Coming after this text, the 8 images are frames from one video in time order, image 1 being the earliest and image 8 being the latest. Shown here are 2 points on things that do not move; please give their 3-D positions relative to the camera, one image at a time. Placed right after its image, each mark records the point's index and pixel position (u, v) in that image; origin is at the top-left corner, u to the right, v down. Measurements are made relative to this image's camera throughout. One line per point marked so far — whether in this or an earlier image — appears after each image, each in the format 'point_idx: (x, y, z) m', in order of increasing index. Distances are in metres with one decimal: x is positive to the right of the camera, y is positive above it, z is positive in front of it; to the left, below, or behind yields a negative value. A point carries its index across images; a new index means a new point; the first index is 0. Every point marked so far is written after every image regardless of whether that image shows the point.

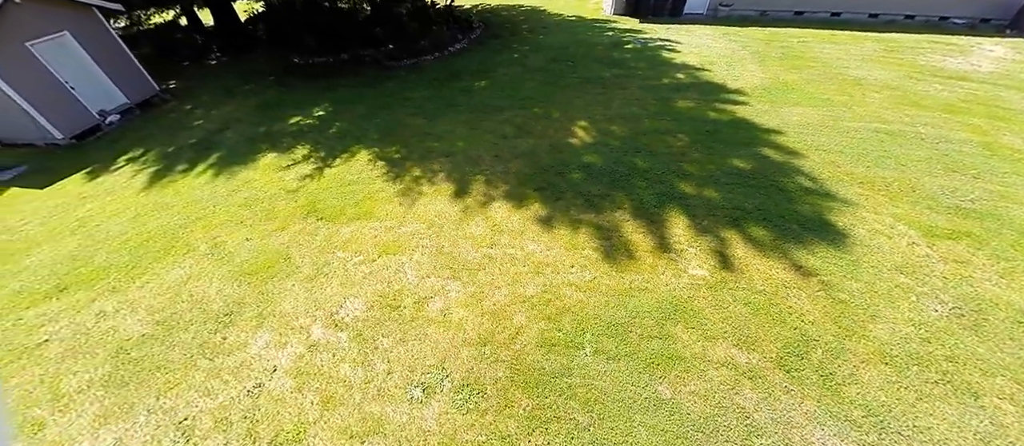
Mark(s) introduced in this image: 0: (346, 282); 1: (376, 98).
0: (-1.9, -0.7, +4.0) m
1: (-2.9, +2.5, +7.3) m
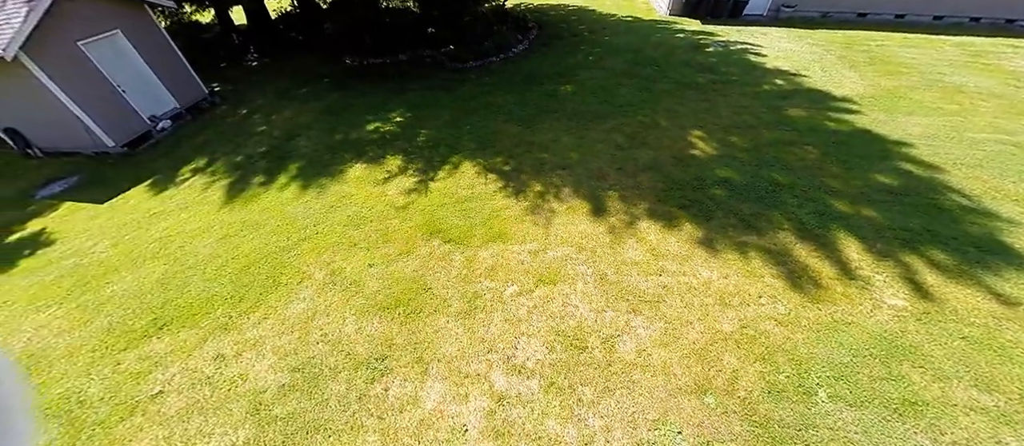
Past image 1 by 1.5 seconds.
0: (0.0, -1.0, +3.6) m
1: (-1.2, +2.3, +6.8) m
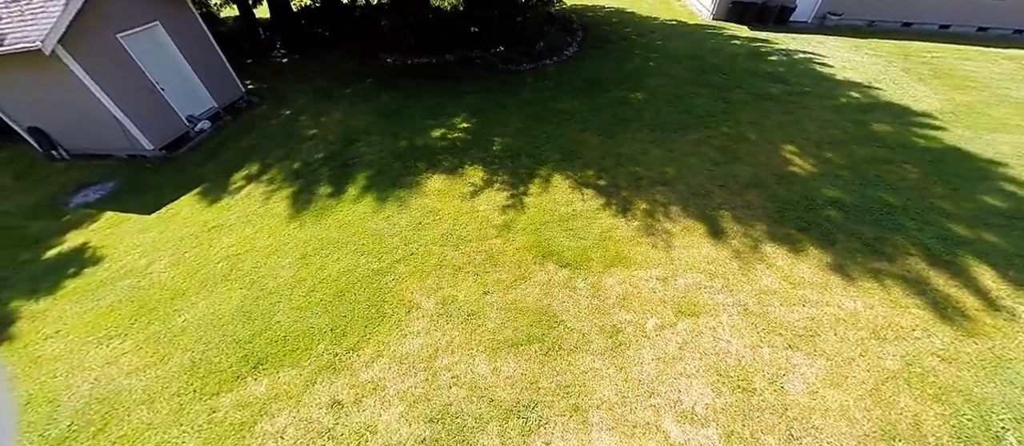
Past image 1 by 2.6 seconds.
0: (+1.4, -1.2, +3.3) m
1: (+0.1, +2.0, +6.4) m
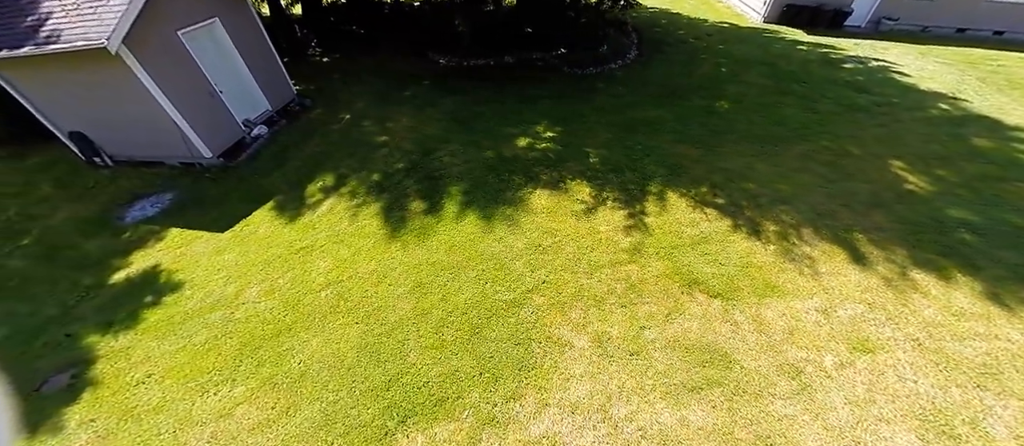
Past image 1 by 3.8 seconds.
0: (+2.9, -1.5, +3.1) m
1: (+1.6, +1.8, +6.0) m
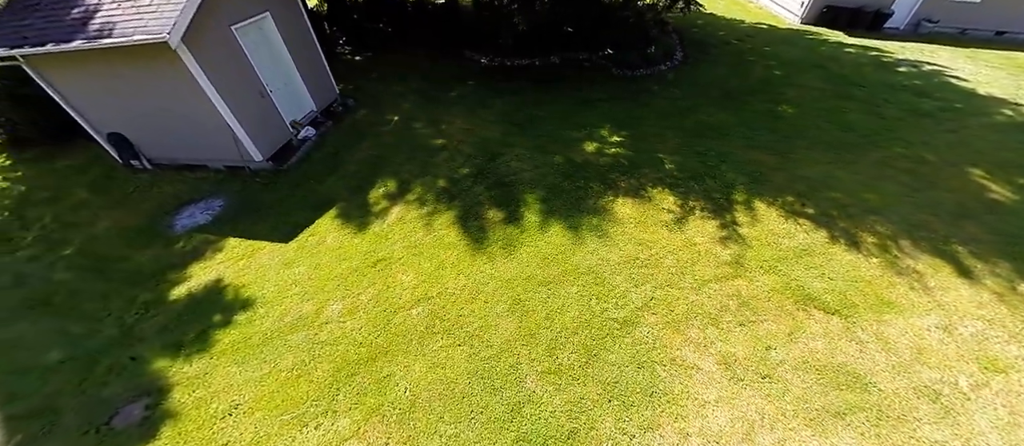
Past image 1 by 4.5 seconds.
0: (+4.1, -1.7, +2.9) m
1: (+2.6, +1.7, +5.9) m
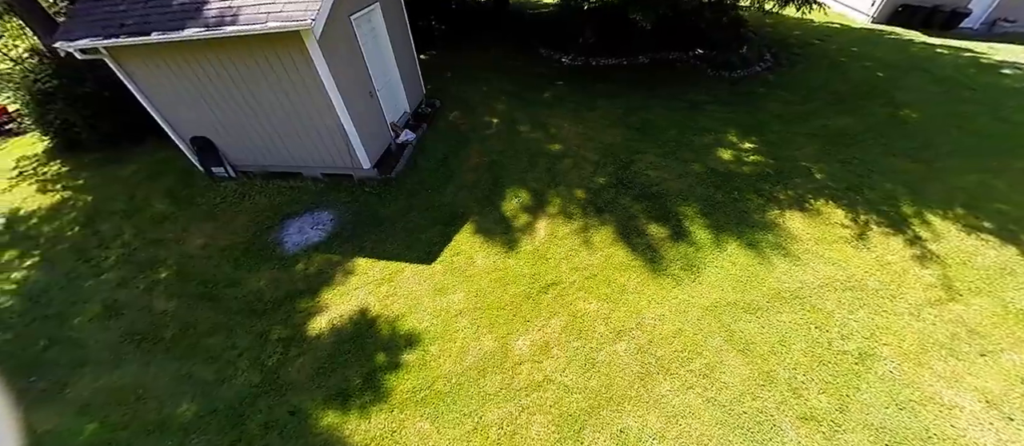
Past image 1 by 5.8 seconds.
0: (+6.0, -1.9, +2.7) m
1: (+4.4, +1.5, +5.5) m
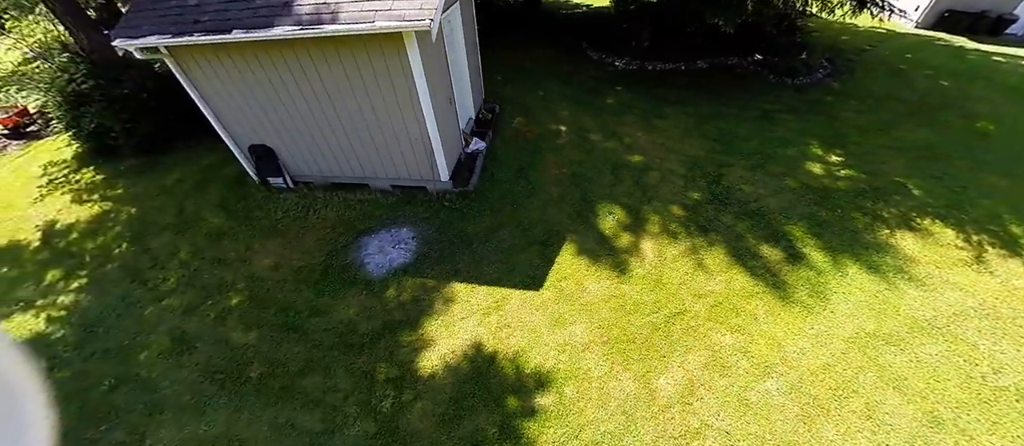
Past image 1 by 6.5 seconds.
0: (+7.2, -2.1, +2.7) m
1: (+5.5, +1.3, +5.4) m
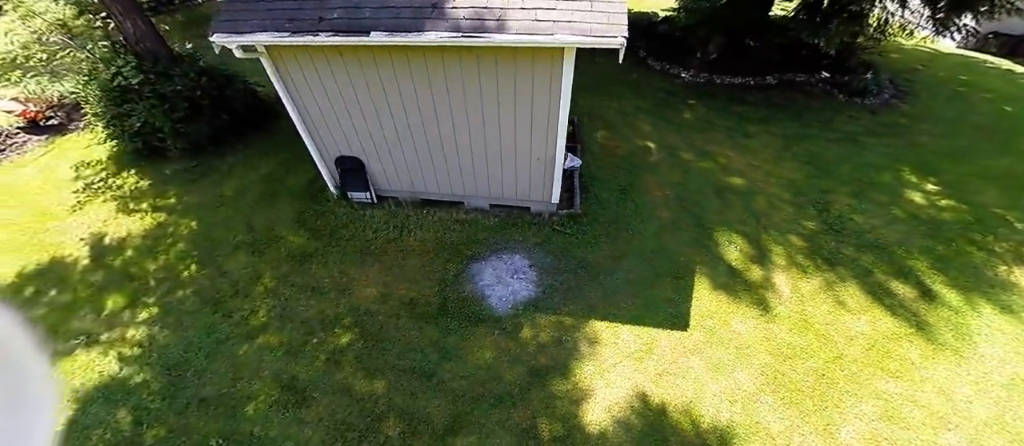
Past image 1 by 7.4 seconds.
0: (+8.6, -2.6, +2.9) m
1: (+6.8, +0.9, +5.4) m
